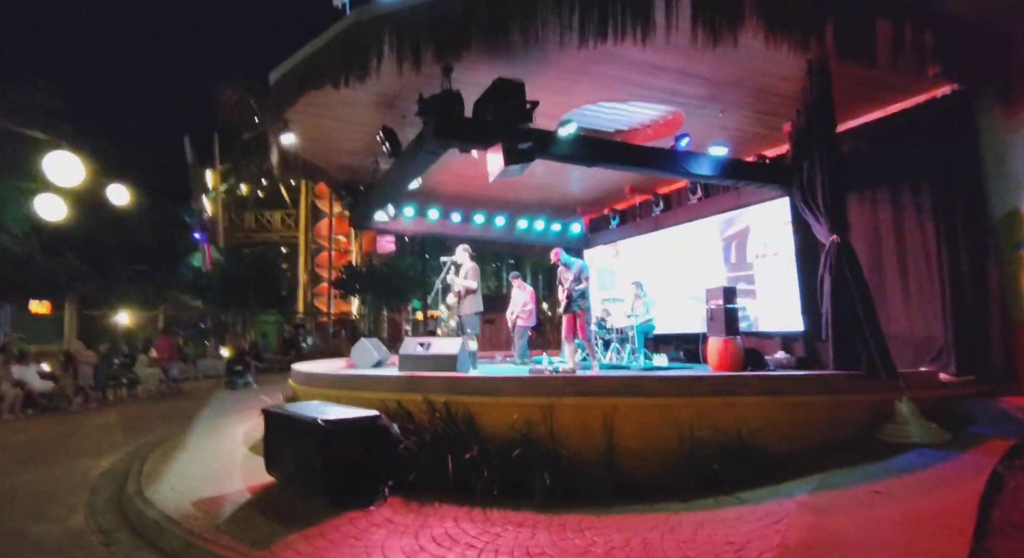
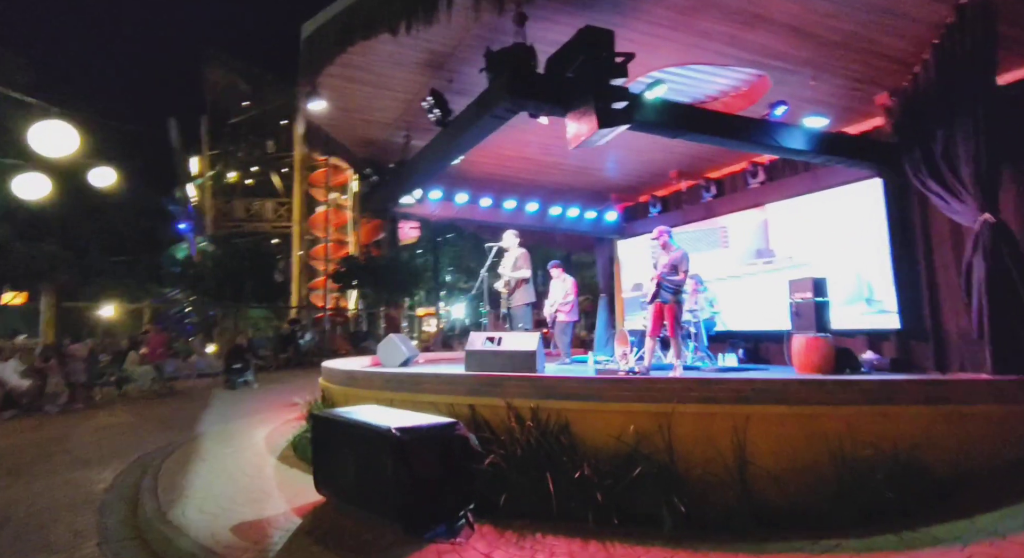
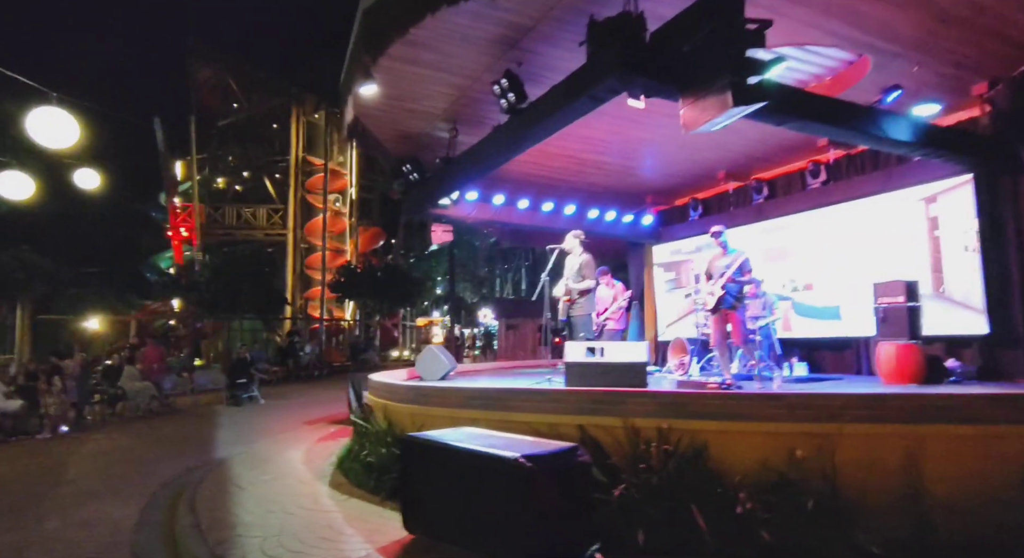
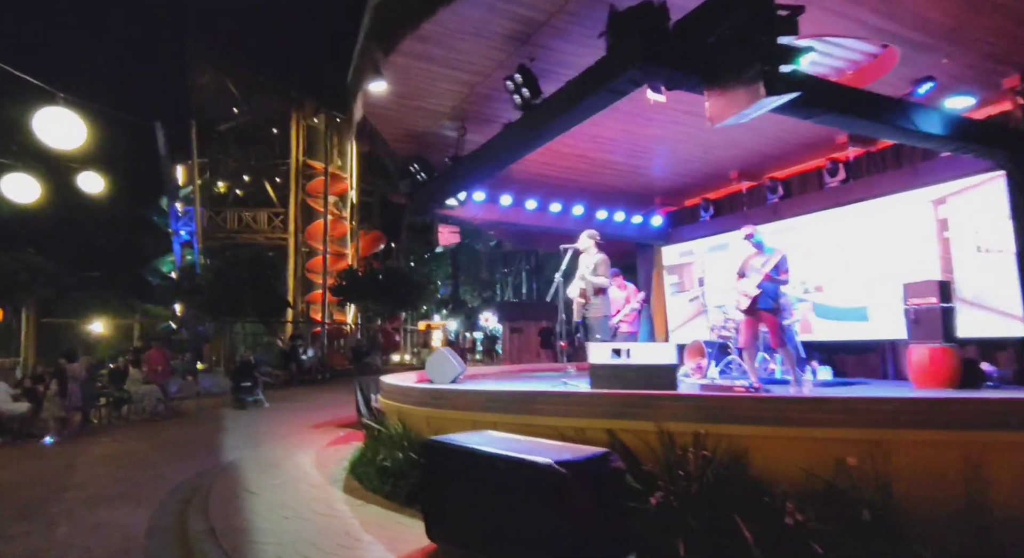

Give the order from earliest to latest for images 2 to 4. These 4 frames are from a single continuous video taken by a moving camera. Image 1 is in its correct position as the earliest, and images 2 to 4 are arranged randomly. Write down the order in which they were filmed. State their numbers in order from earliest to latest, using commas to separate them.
2, 3, 4
